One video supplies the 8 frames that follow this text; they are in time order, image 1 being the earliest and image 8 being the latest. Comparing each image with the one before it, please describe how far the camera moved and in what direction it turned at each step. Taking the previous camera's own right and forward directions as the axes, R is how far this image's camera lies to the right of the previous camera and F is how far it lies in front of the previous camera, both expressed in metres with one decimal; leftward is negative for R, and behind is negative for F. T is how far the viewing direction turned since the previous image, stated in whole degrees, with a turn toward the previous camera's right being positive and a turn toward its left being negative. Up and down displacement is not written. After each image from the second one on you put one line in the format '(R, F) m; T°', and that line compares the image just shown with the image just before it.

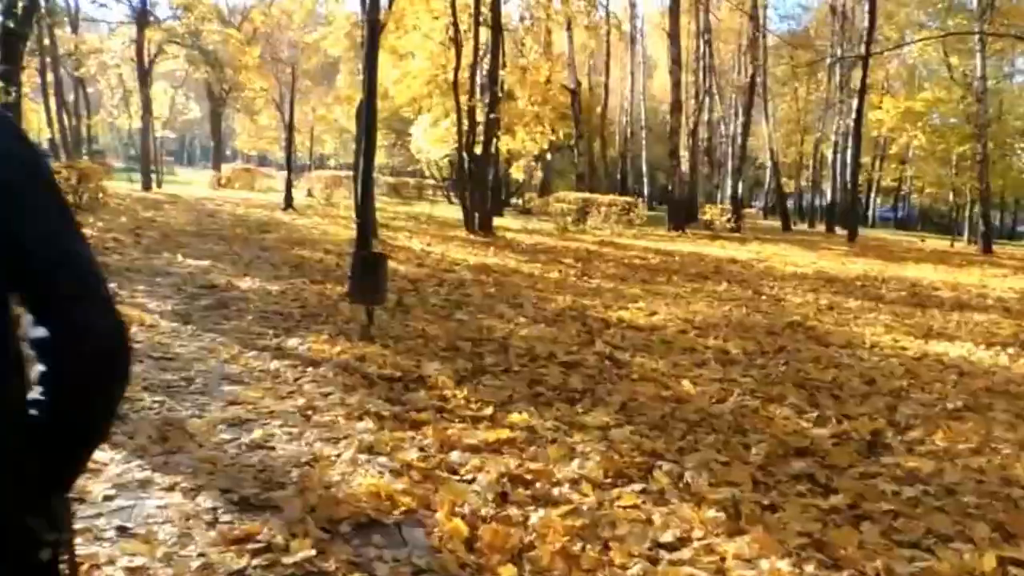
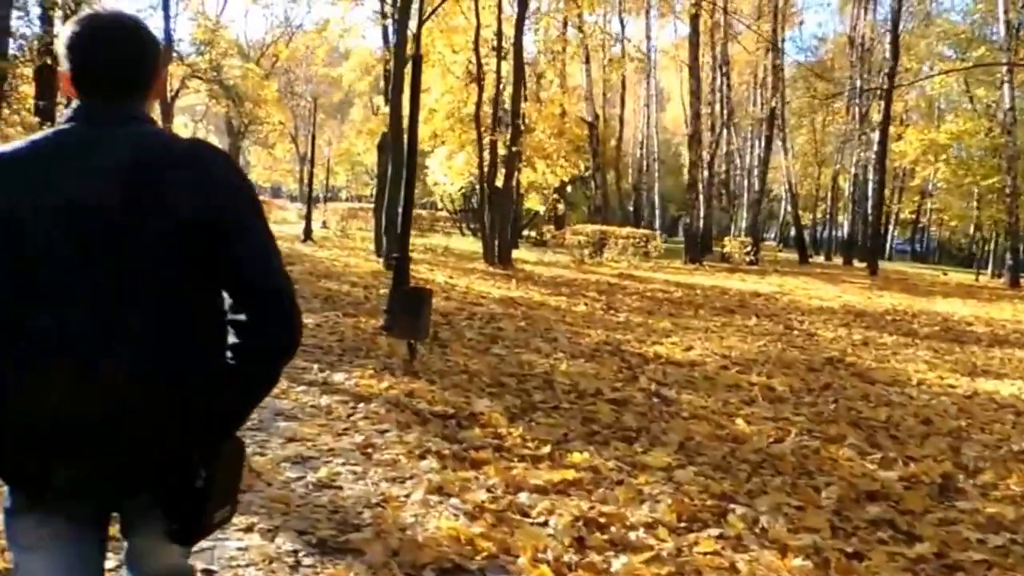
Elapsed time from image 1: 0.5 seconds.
(-0.3, +0.1) m; 0°
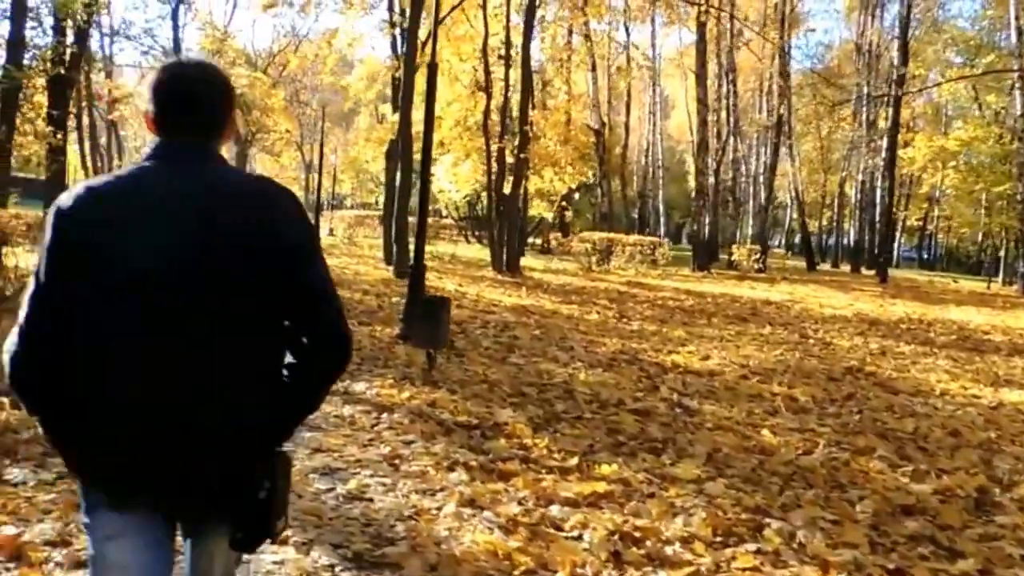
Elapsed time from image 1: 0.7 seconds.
(-0.1, +0.1) m; 0°
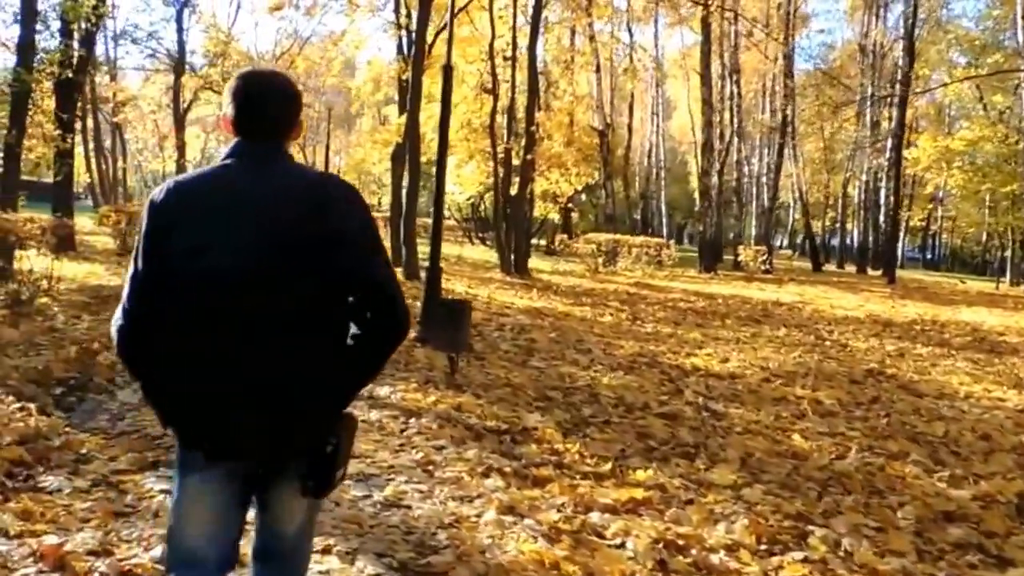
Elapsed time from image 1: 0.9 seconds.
(-0.2, +0.1) m; 0°
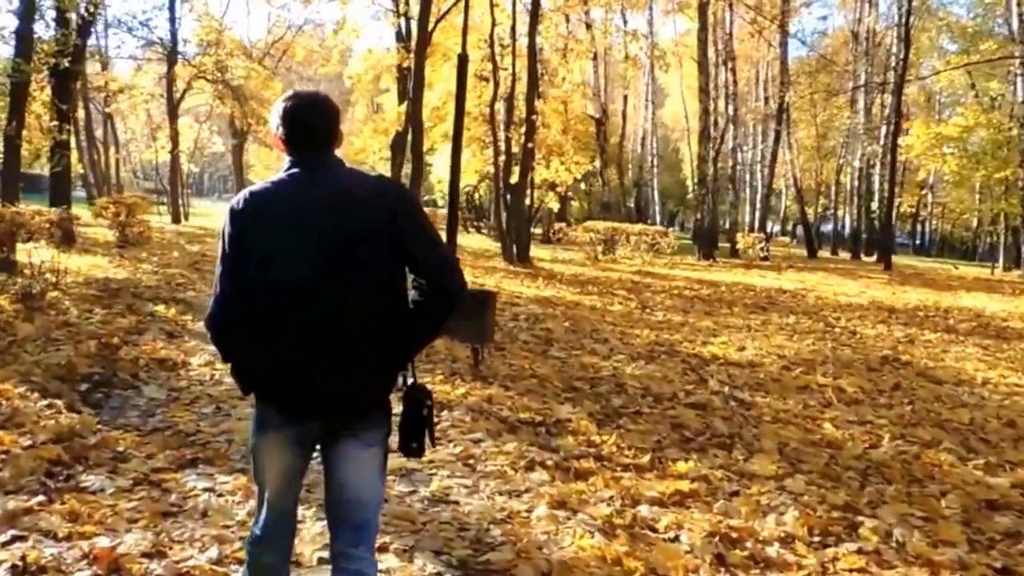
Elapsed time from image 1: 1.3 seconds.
(-0.3, +0.1) m; +1°
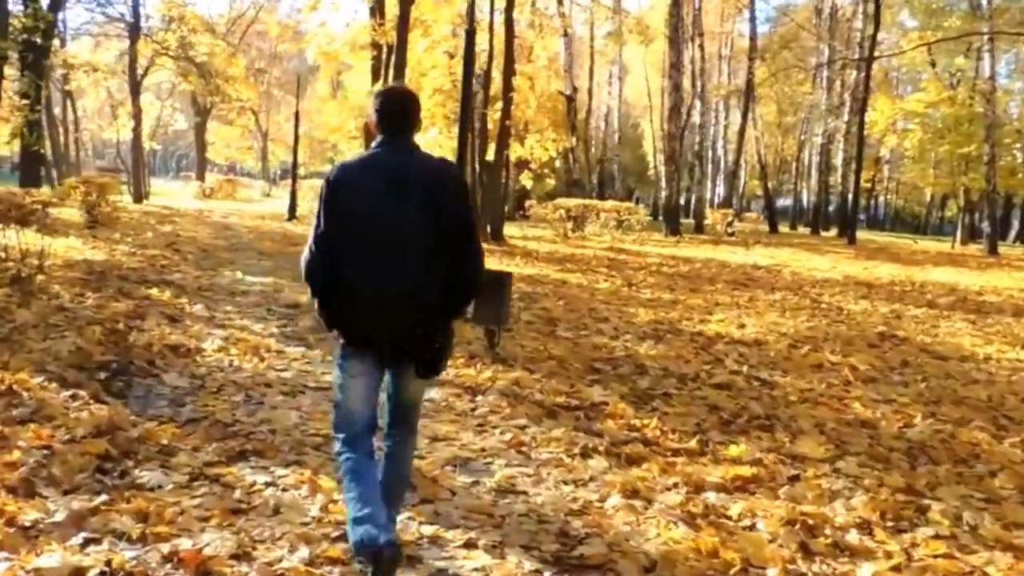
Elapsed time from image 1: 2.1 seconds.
(-0.5, +0.2) m; +3°
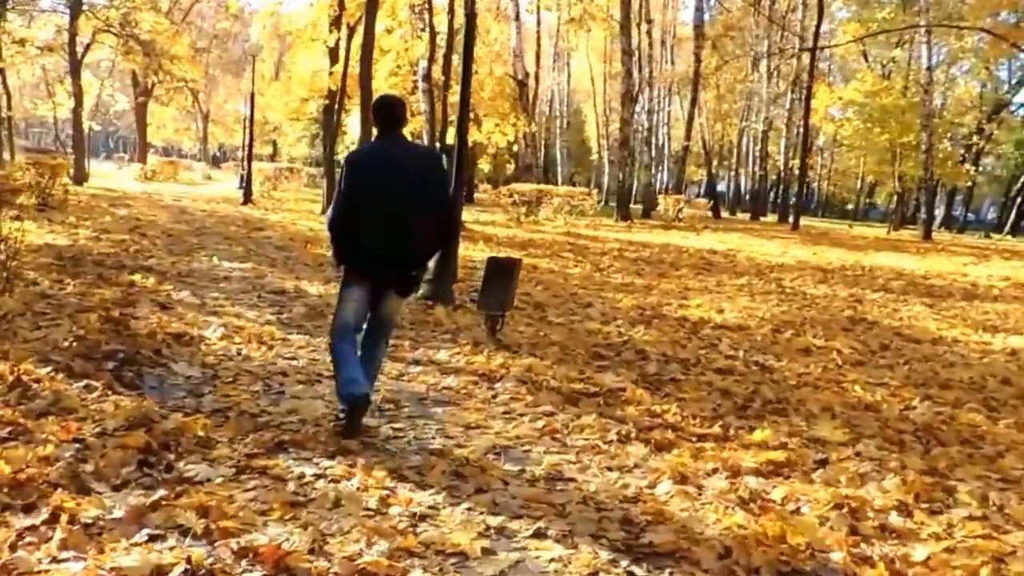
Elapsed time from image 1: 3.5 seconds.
(-0.5, +0.1) m; +4°
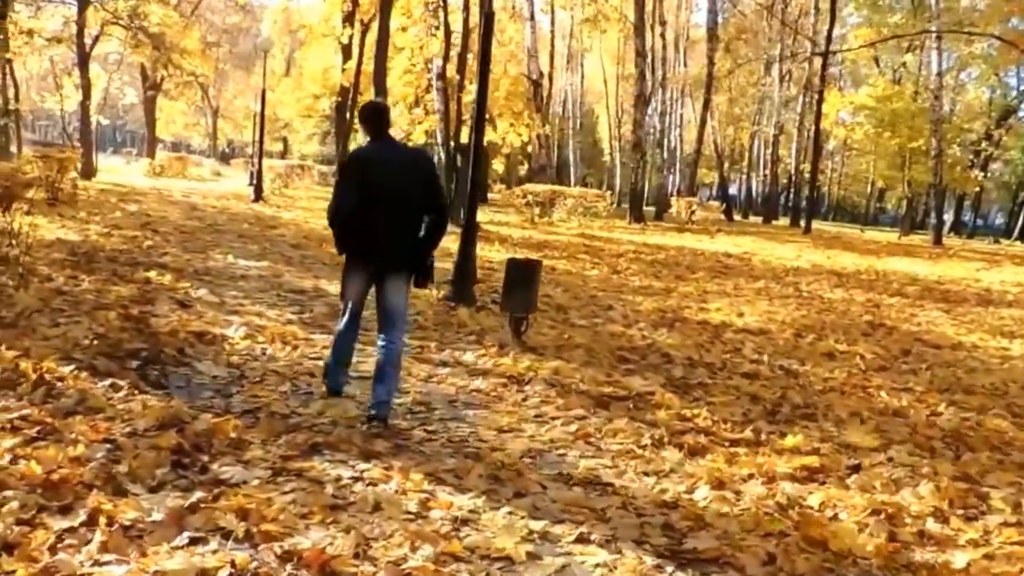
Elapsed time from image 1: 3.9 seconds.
(-0.1, 0.0) m; 0°
